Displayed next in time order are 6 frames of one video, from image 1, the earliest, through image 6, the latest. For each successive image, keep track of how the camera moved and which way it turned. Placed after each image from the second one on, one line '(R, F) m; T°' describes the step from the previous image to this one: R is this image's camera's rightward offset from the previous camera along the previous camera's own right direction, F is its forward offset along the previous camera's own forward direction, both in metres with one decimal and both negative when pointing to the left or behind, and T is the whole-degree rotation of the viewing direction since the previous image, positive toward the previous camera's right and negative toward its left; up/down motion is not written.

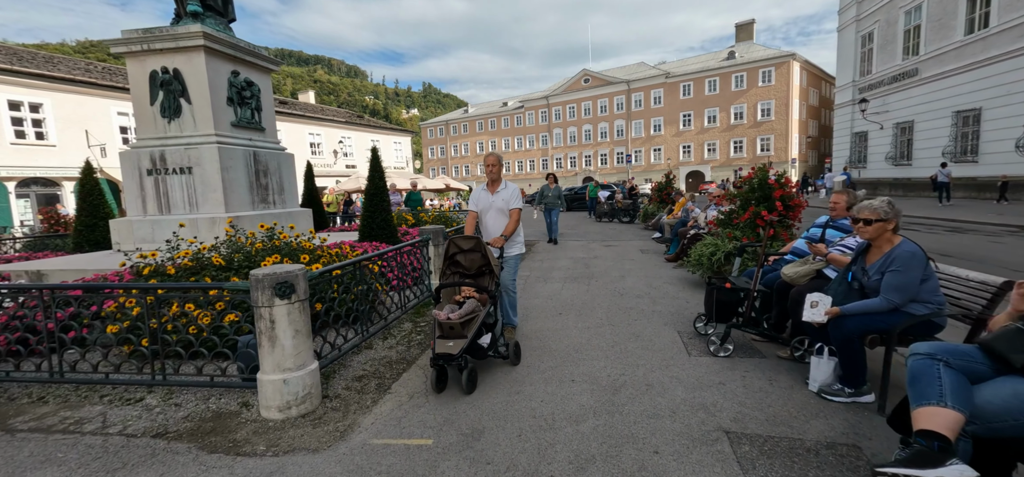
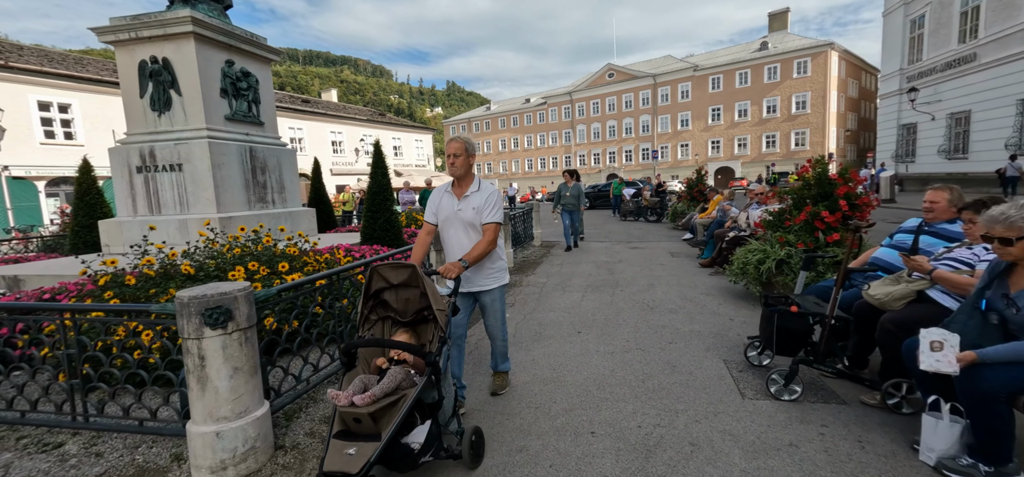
(+0.1, +0.8) m; -3°
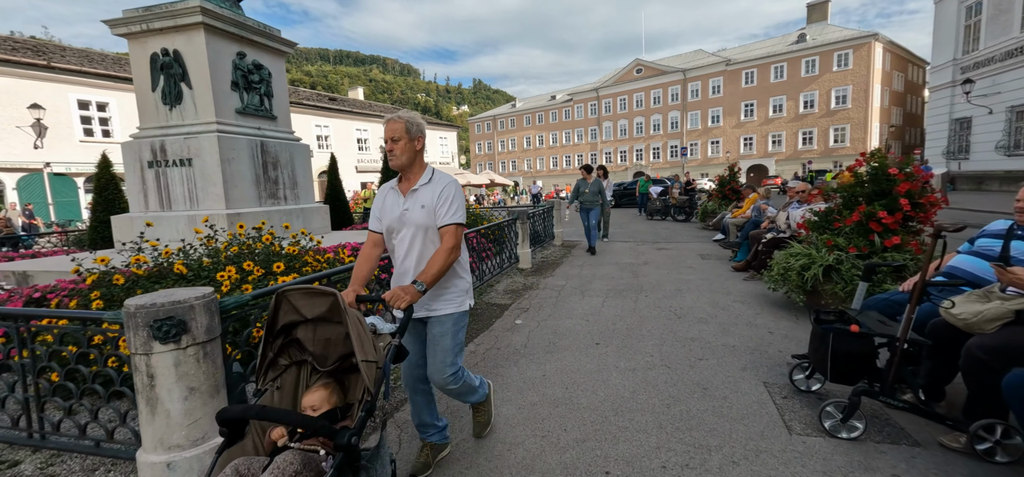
(+0.1, +0.4) m; -3°
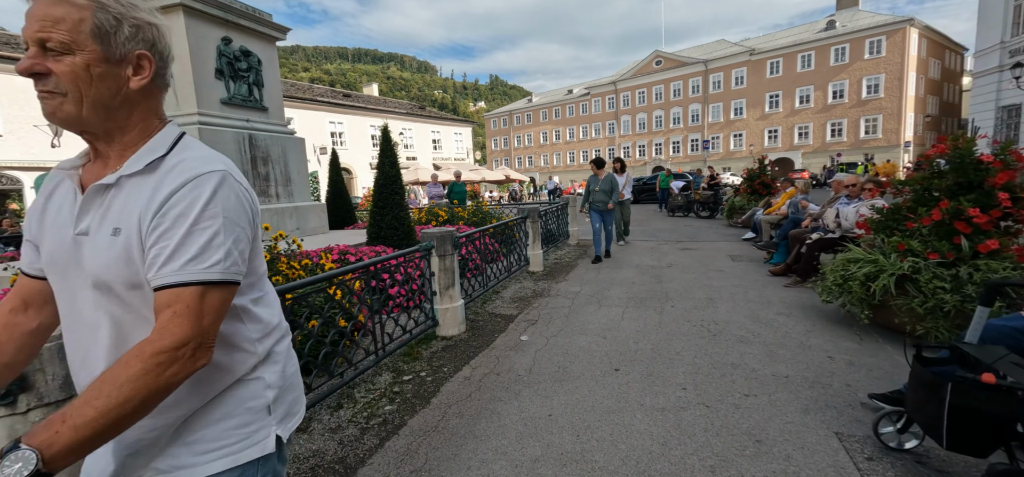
(+0.1, +0.7) m; -2°
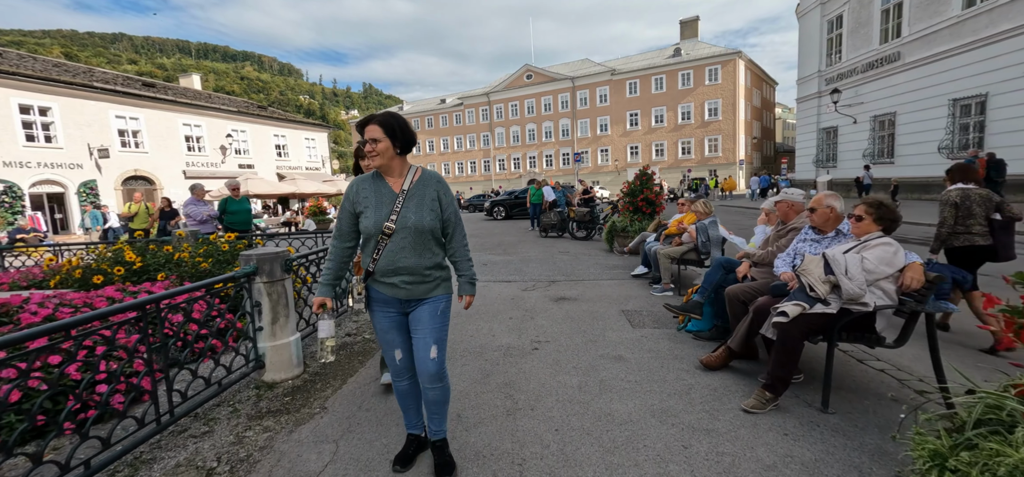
(+1.3, +3.4) m; +15°
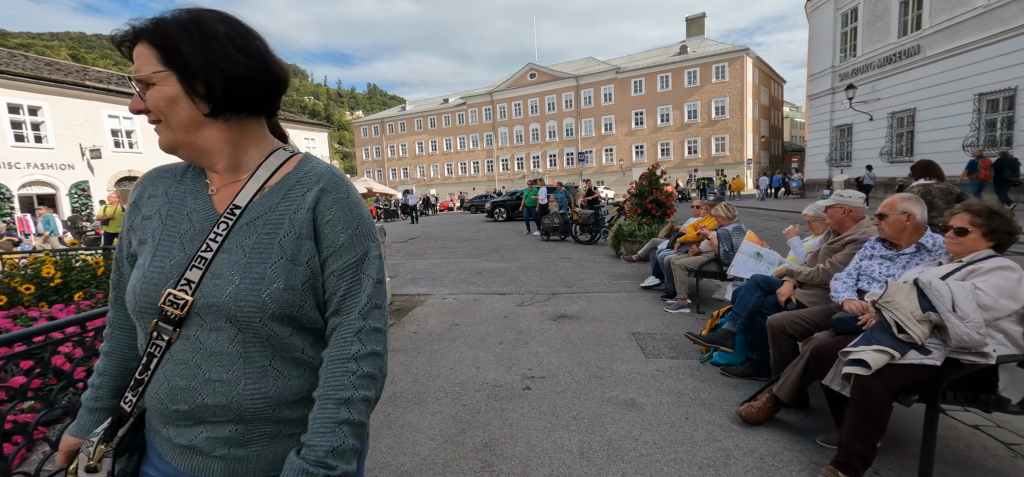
(+0.1, +0.8) m; -1°
